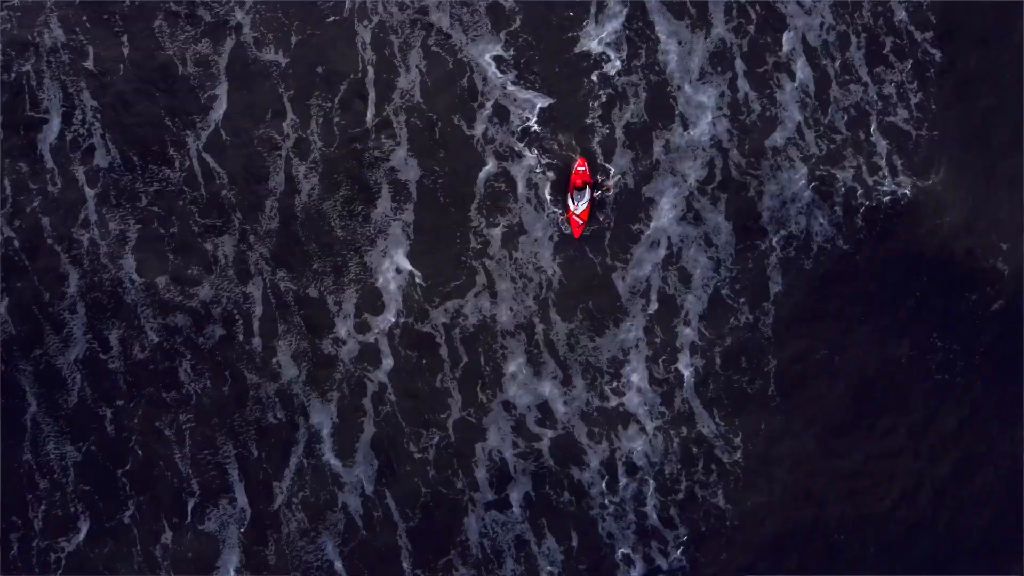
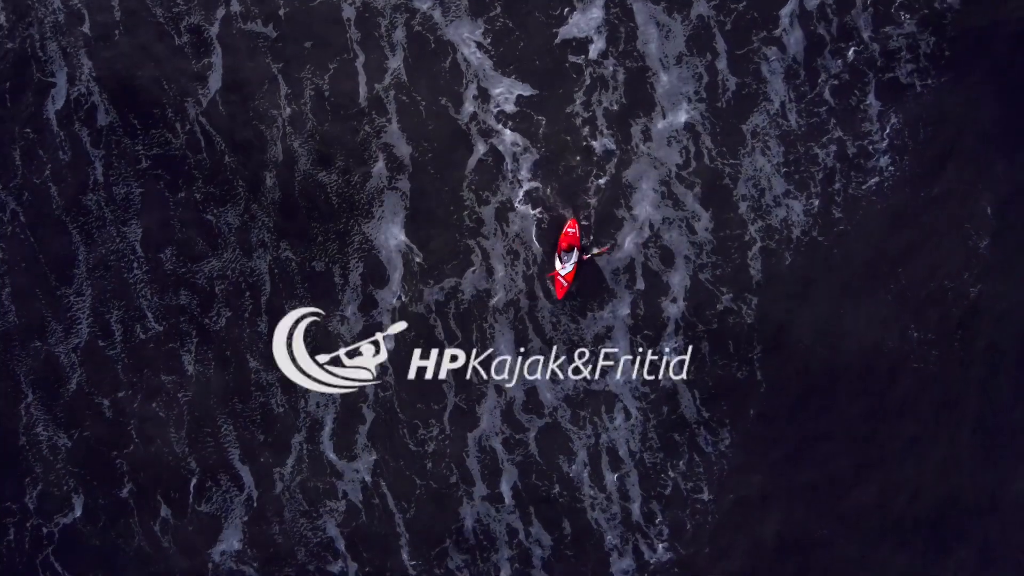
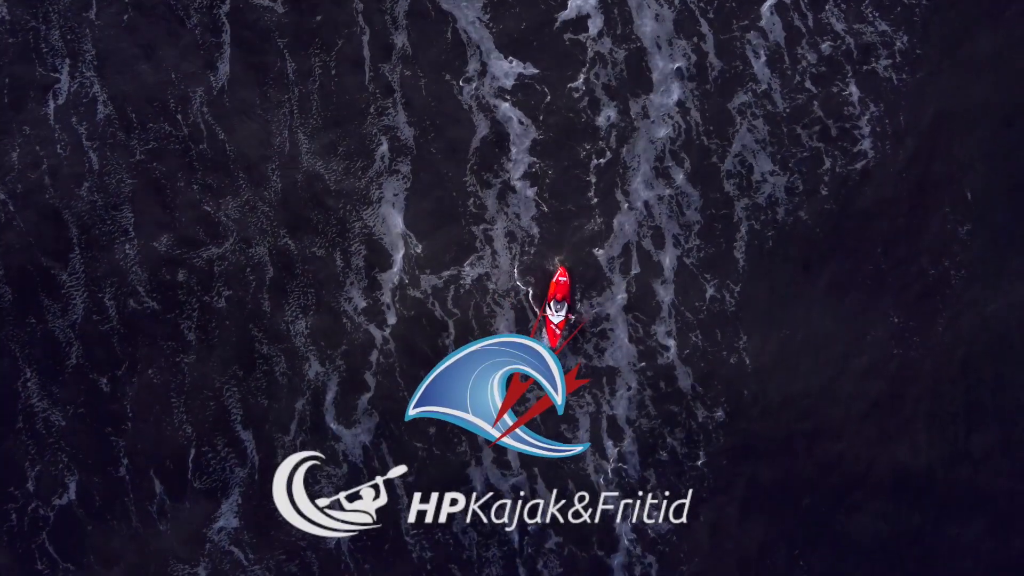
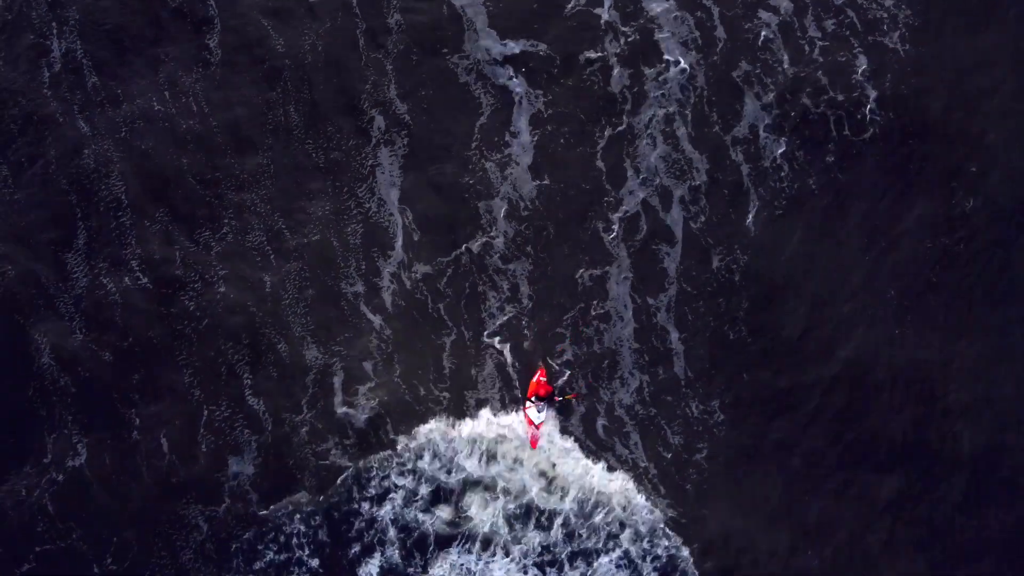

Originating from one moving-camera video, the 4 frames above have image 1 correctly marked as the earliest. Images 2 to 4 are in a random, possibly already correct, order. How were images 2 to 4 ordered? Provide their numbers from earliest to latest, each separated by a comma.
2, 3, 4
